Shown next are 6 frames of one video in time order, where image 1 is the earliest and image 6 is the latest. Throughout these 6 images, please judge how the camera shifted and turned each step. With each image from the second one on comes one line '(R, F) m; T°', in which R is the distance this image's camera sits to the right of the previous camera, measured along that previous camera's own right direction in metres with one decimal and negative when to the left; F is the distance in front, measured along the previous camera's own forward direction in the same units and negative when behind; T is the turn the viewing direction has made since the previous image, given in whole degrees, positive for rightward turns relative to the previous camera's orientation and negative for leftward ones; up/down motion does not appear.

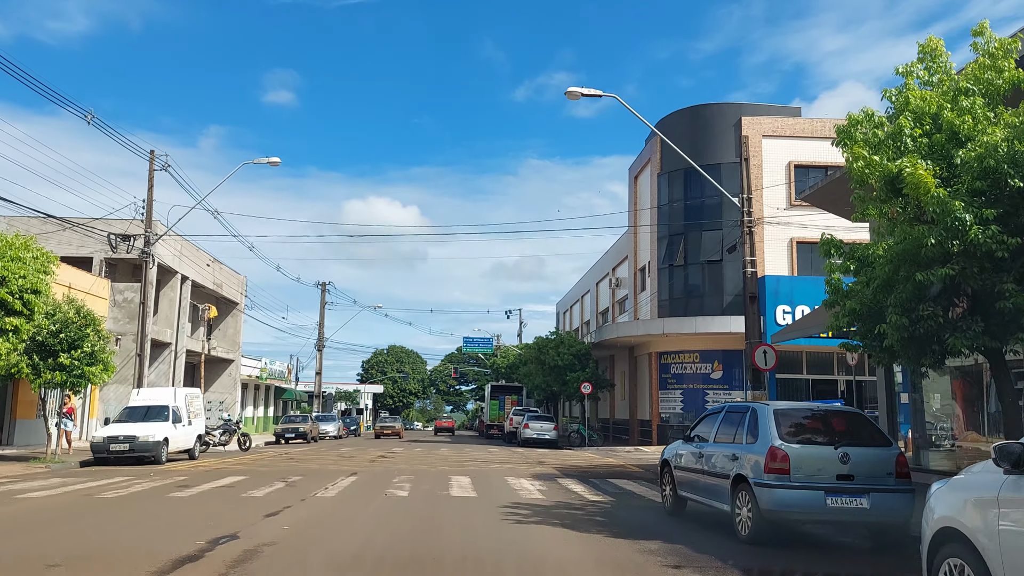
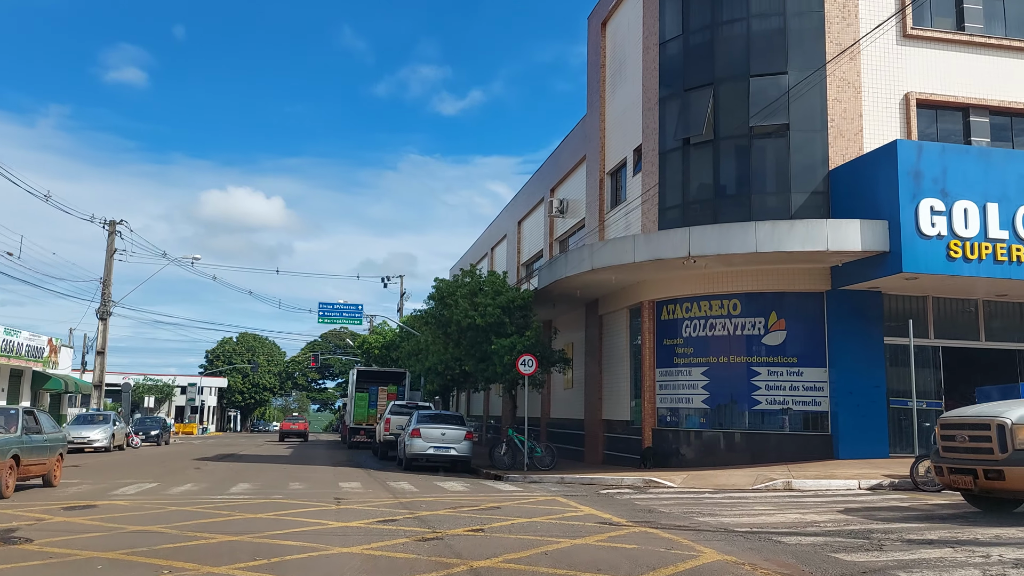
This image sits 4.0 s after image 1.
(-0.1, +16.4) m; +8°
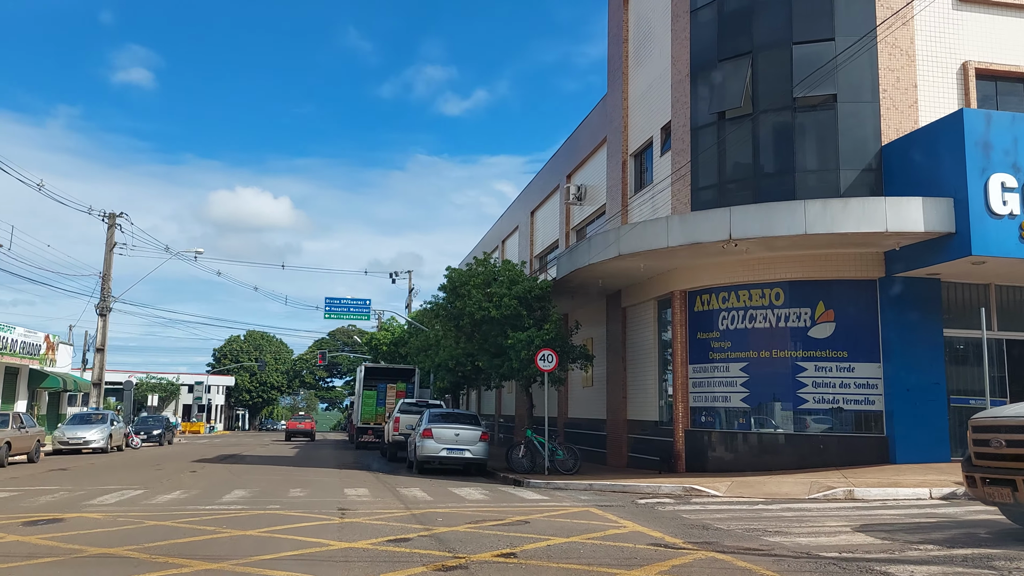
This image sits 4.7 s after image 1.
(-0.3, +1.6) m; -1°
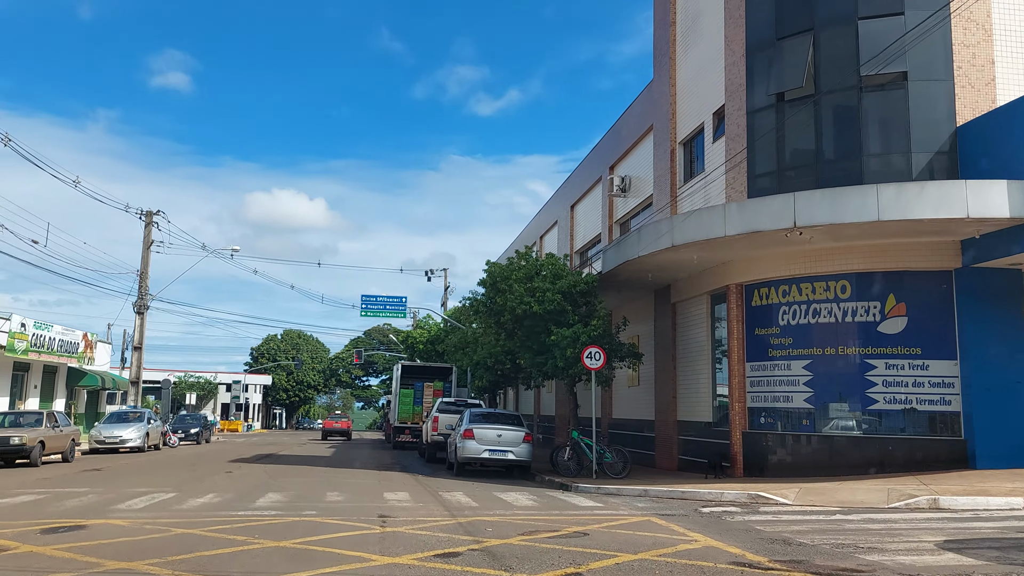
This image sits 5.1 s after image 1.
(-0.2, +0.9) m; -2°
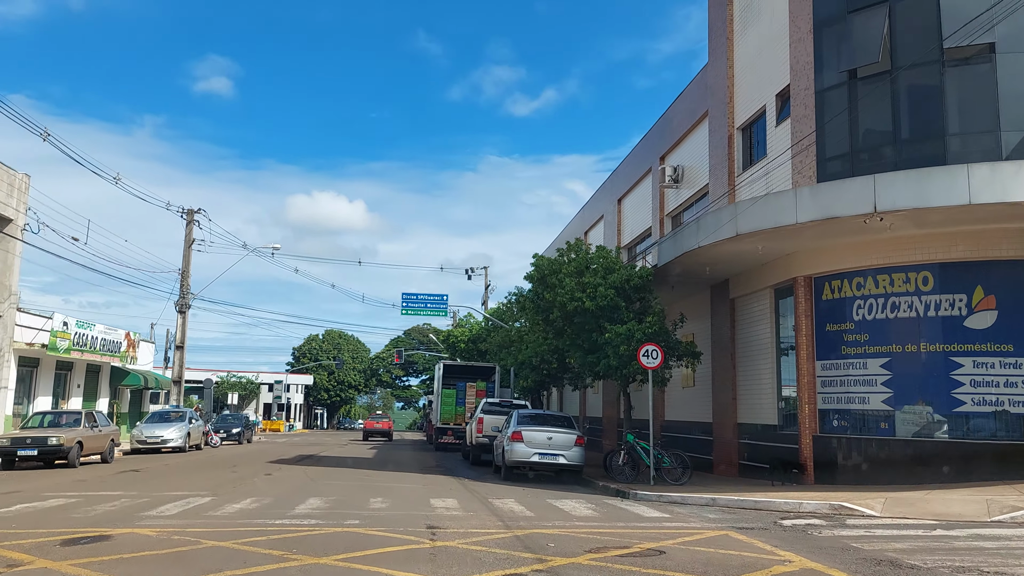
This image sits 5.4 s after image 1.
(-0.2, +0.9) m; -3°
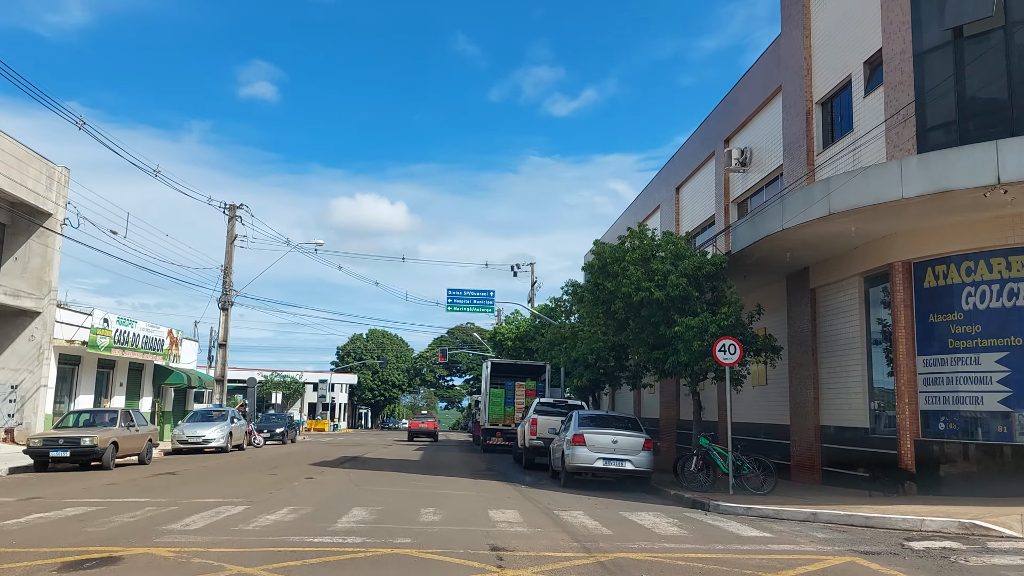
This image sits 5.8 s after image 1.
(-0.3, +1.5) m; -3°
